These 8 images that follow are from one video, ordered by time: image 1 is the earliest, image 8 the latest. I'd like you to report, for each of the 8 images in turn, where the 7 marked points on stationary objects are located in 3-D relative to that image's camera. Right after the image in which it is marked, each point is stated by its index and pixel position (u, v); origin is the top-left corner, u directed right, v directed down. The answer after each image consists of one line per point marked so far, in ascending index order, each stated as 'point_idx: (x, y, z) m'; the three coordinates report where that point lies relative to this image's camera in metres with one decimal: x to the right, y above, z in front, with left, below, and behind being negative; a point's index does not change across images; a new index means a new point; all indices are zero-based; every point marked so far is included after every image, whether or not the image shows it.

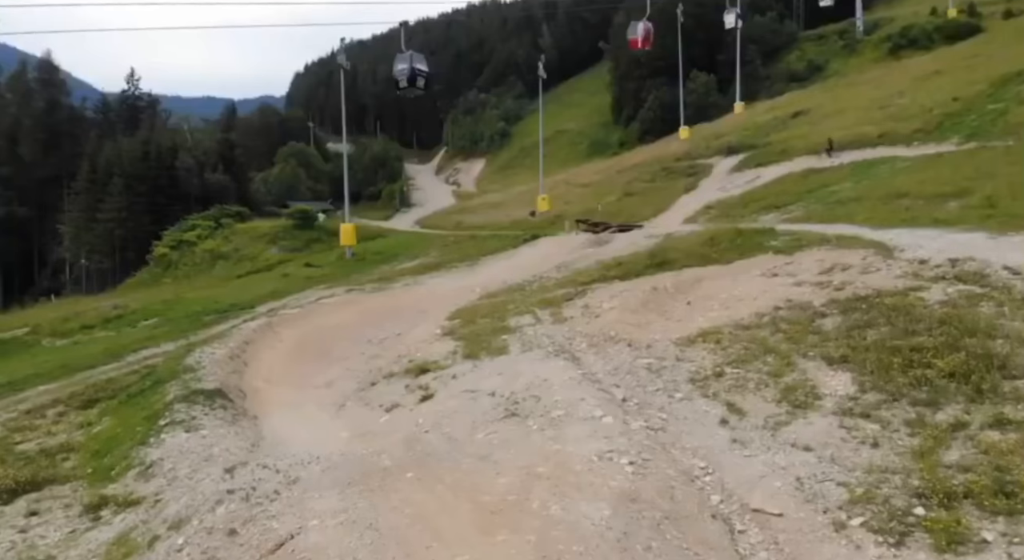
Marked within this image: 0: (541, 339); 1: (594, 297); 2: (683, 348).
0: (+0.5, -1.1, +15.0) m
1: (+1.9, -0.4, +18.9) m
2: (+2.7, -1.1, +12.5) m
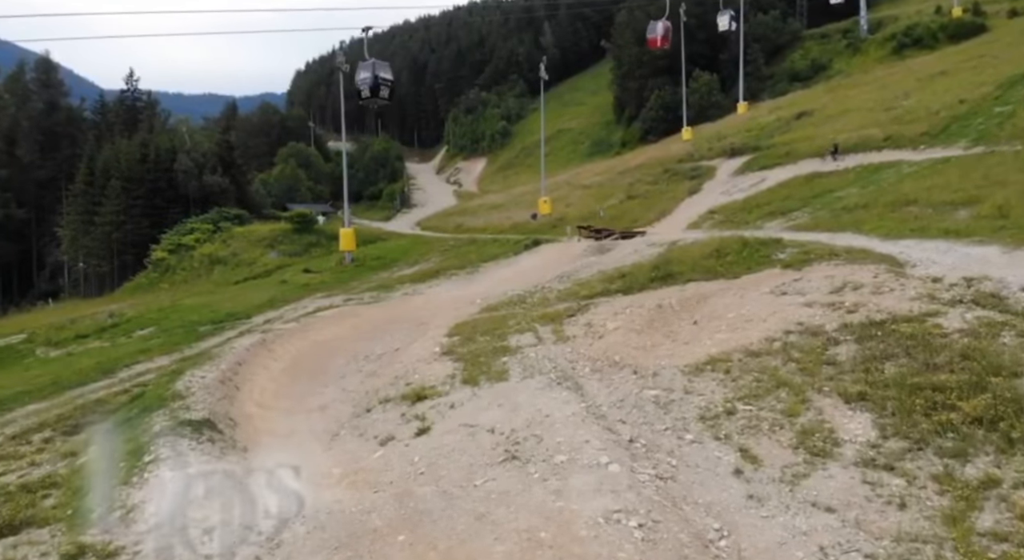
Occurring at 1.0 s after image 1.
0: (+0.6, -1.5, +14.4) m
1: (+1.9, -0.8, +18.4) m
2: (+2.7, -1.5, +12.0) m
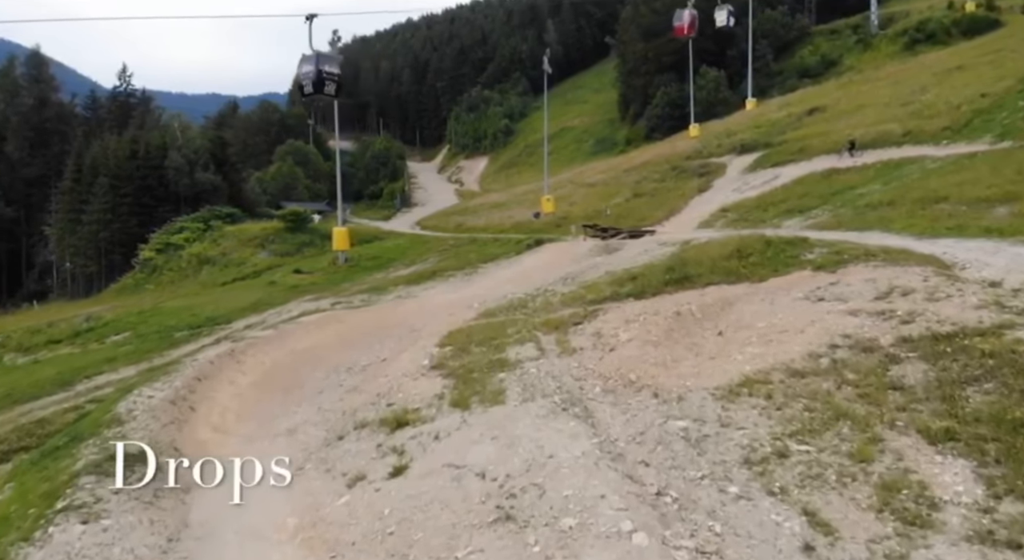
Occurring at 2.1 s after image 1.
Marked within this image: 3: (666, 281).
0: (+0.5, -1.6, +12.4) m
1: (+1.9, -0.9, +16.3) m
2: (+2.7, -1.6, +9.9) m
3: (+3.8, 0.0, +19.5) m
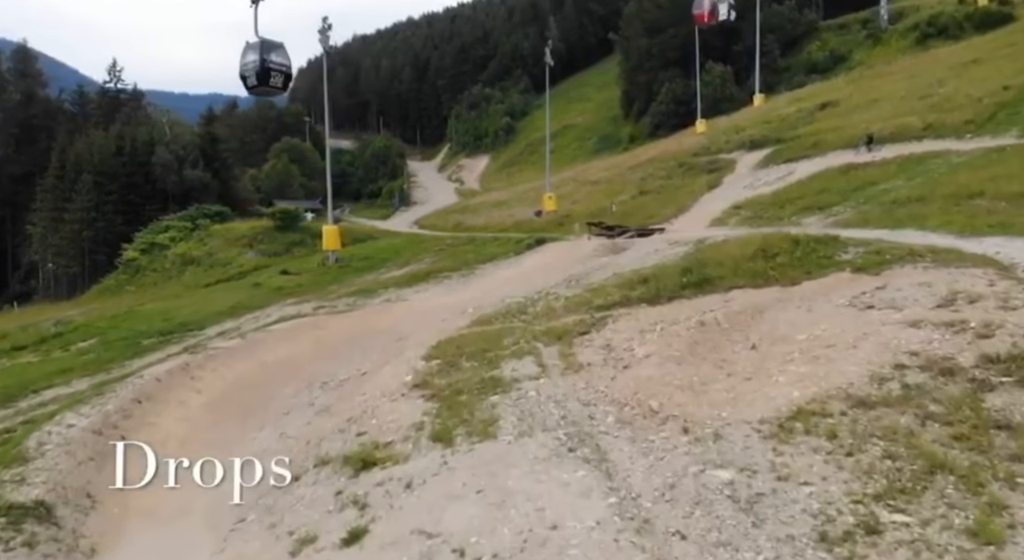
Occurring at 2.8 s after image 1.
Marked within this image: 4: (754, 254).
0: (+0.4, -1.6, +10.2) m
1: (+1.8, -0.9, +14.2) m
2: (+2.6, -1.6, +7.7) m
3: (+3.7, -0.1, +17.3) m
4: (+5.6, +0.6, +18.3) m
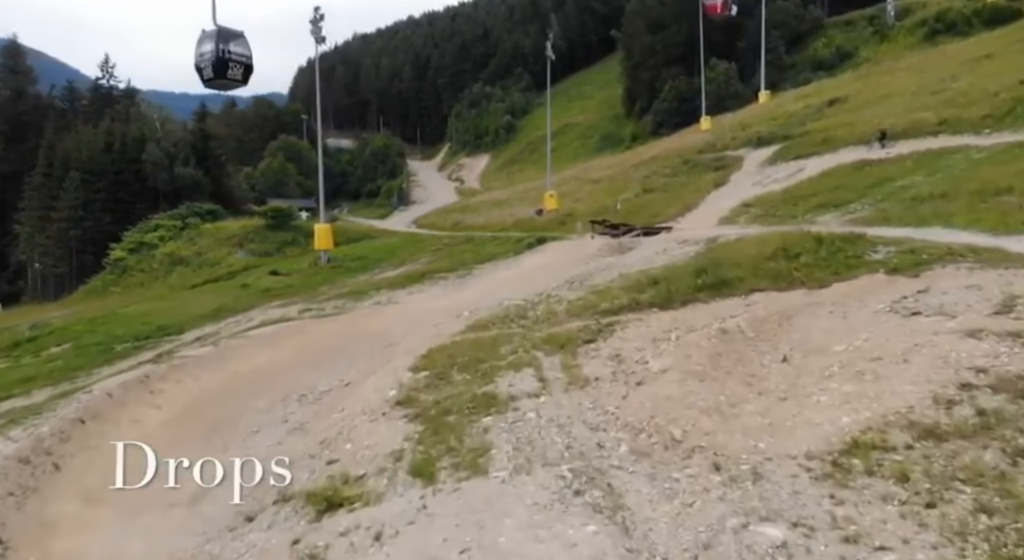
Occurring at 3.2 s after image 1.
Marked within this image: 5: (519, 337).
0: (+0.4, -1.7, +8.7) m
1: (+1.8, -1.0, +12.6) m
2: (+2.5, -1.7, +6.2) m
3: (+3.7, -0.1, +15.7) m
4: (+5.5, +0.6, +16.8) m
5: (+0.1, -1.1, +14.9) m
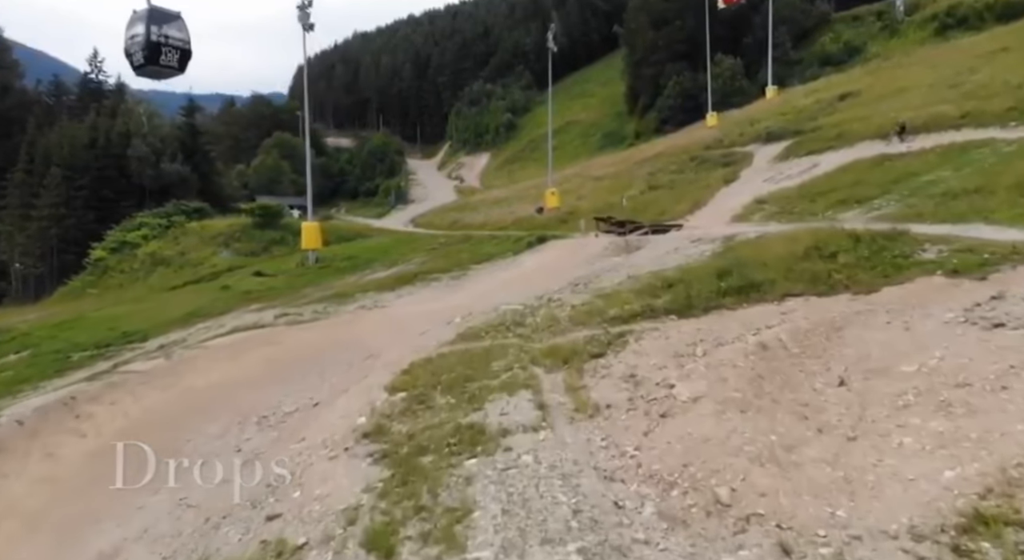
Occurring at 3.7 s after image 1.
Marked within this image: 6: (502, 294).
0: (+0.3, -1.7, +6.6) m
1: (+1.7, -1.0, +10.6) m
2: (+2.4, -1.7, +4.1) m
3: (+3.6, -0.2, +13.7) m
4: (+5.4, +0.5, +14.7) m
5: (+0.1, -1.1, +12.8) m
6: (-0.3, -0.3, +19.5) m
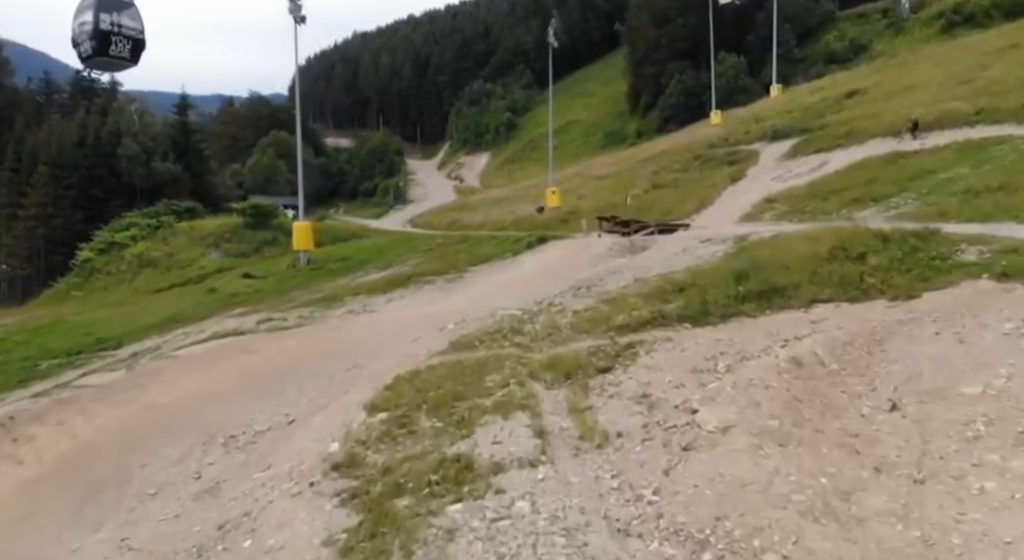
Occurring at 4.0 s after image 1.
0: (+0.2, -1.8, +5.3) m
1: (+1.7, -1.1, +9.3) m
2: (+2.4, -1.8, +2.8) m
3: (+3.5, -0.2, +12.4) m
4: (+5.4, +0.4, +13.4) m
5: (0.0, -1.2, +11.5) m
6: (-0.3, -0.4, +18.2) m
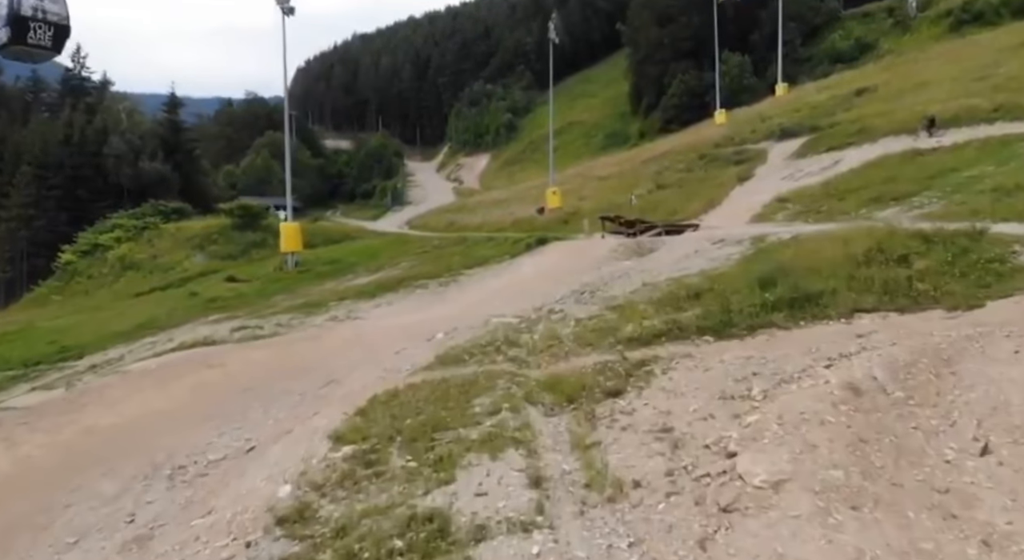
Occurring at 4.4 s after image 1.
0: (+0.2, -1.8, +3.7) m
1: (+1.6, -1.1, +7.7) m
2: (+2.3, -1.8, +1.2) m
3: (+3.5, -0.3, +10.8) m
4: (+5.3, +0.4, +11.8) m
5: (-0.1, -1.3, +9.9) m
6: (-0.4, -0.5, +16.6) m
